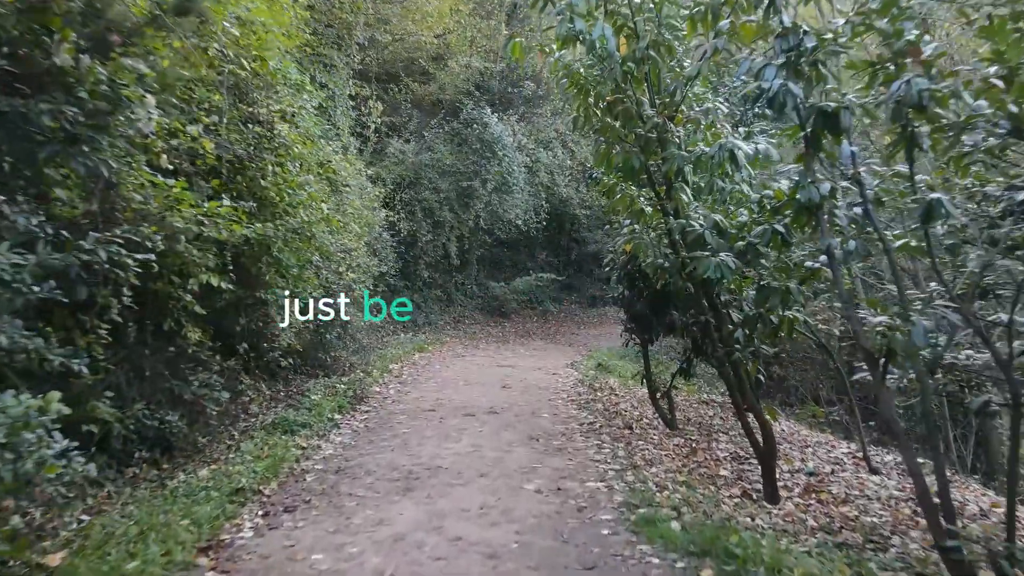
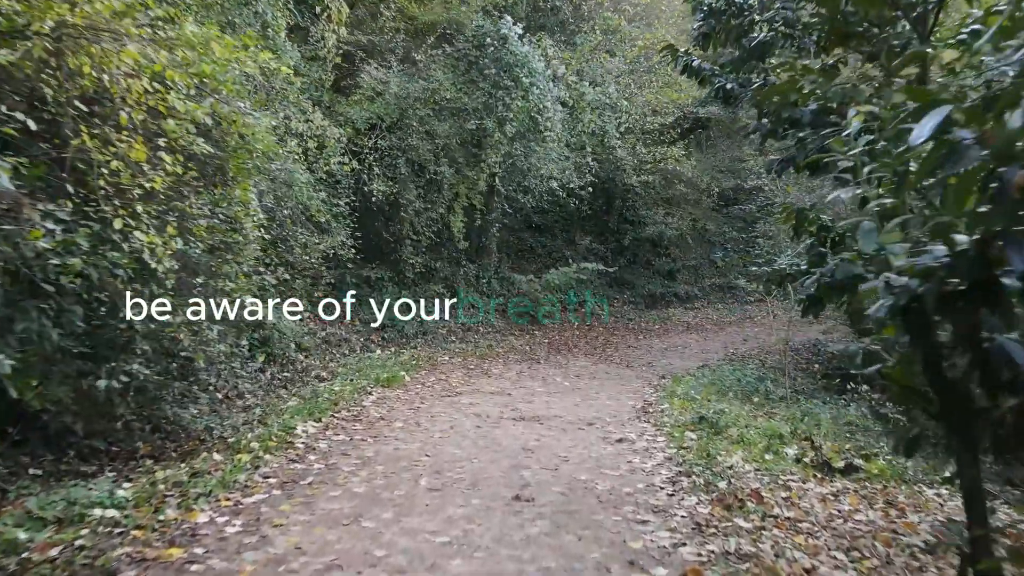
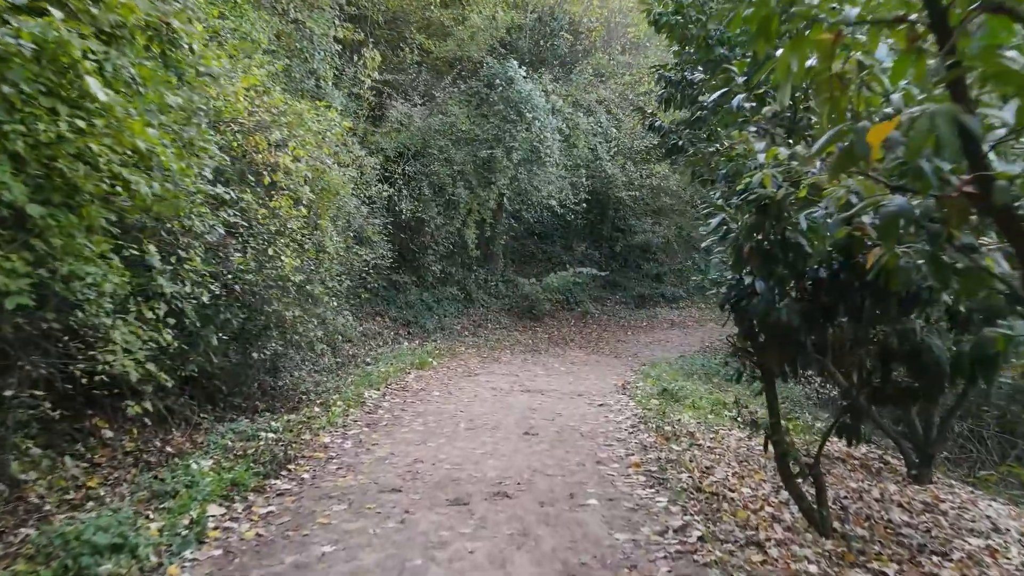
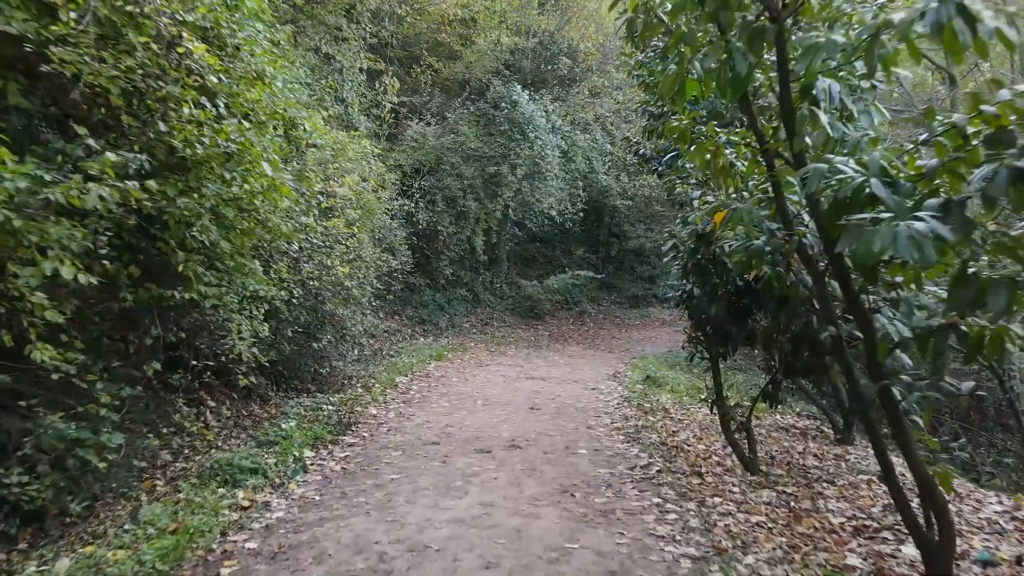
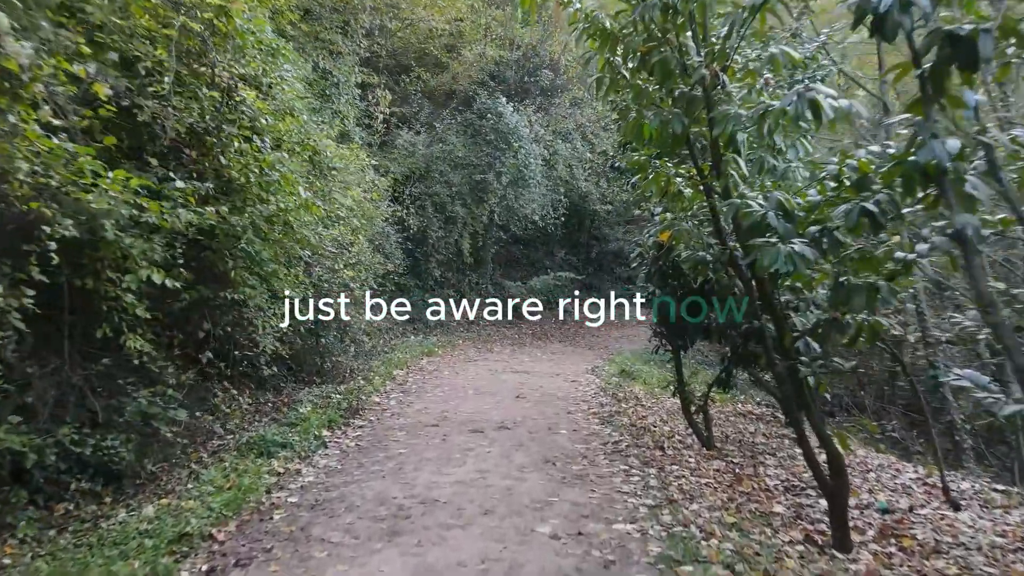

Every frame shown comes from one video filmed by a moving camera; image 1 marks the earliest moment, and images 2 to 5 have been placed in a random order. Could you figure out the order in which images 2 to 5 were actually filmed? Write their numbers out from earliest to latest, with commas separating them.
5, 4, 3, 2
